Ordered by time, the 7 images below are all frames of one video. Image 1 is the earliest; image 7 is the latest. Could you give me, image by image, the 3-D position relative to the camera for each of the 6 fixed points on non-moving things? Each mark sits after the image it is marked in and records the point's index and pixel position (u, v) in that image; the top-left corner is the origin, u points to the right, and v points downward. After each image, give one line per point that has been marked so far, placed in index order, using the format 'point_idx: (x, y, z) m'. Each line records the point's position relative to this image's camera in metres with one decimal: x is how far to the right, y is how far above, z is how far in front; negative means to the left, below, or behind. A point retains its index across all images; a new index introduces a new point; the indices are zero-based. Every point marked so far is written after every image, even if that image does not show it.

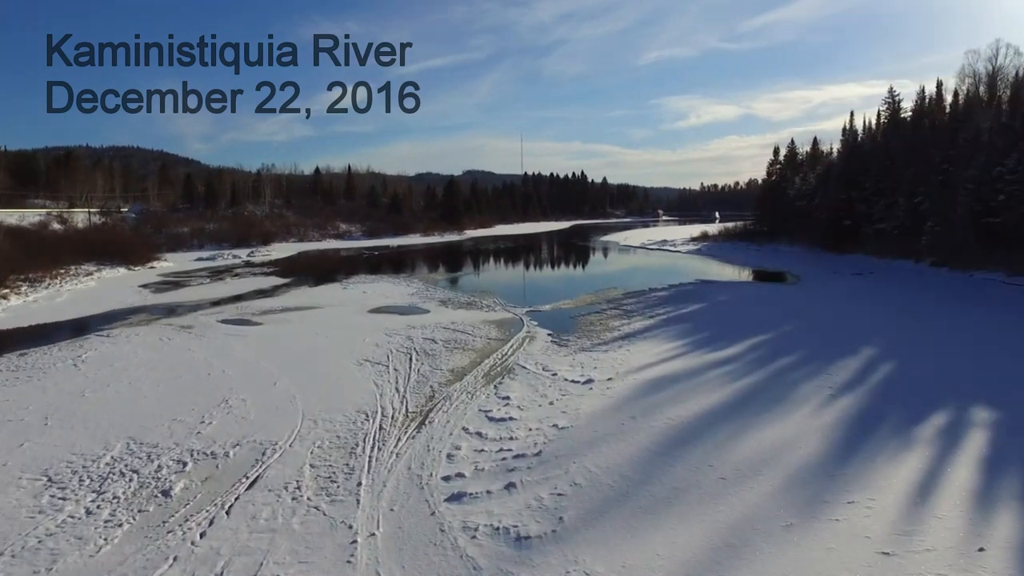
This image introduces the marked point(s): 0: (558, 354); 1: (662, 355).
0: (+0.7, -1.0, +9.1) m
1: (+2.3, -1.0, +9.0) m
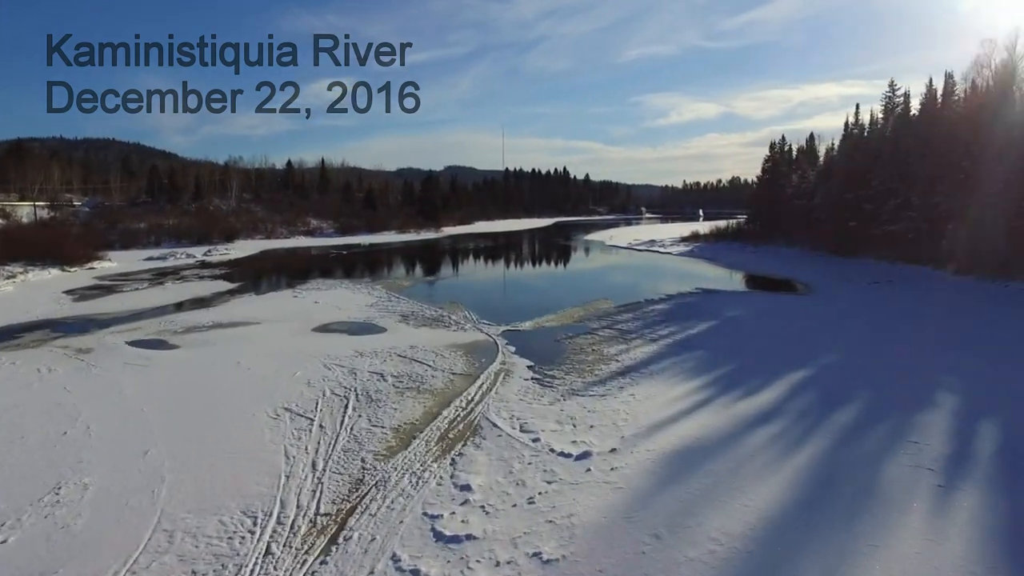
0: (+0.3, -1.3, +7.0) m
1: (+1.9, -1.3, +6.9) m
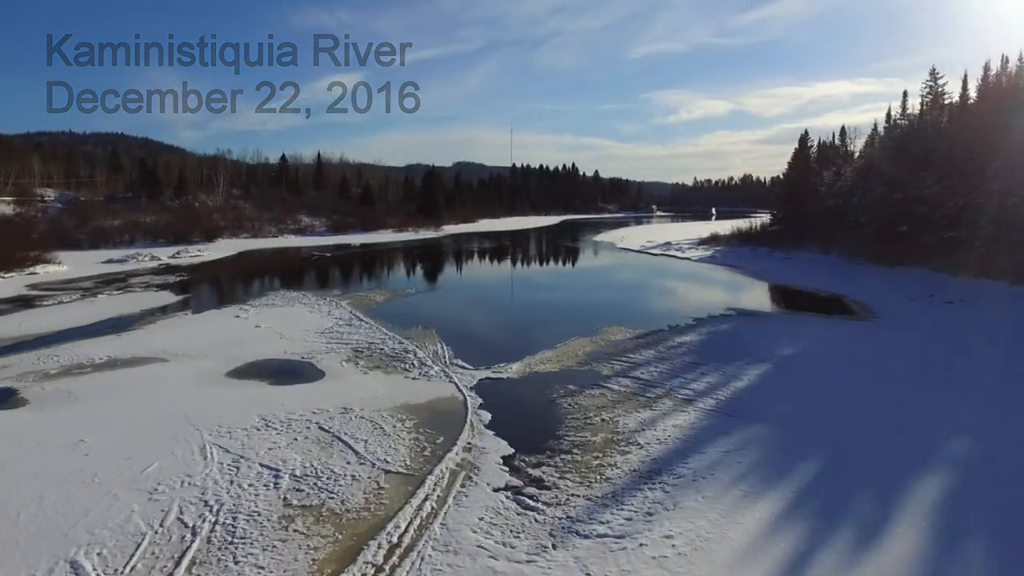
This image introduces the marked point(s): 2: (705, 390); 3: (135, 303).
0: (0.0, -1.8, +4.0) m
1: (+1.6, -1.8, +3.9) m
2: (+2.5, -1.3, +7.6) m
3: (-10.0, -0.4, +15.8) m
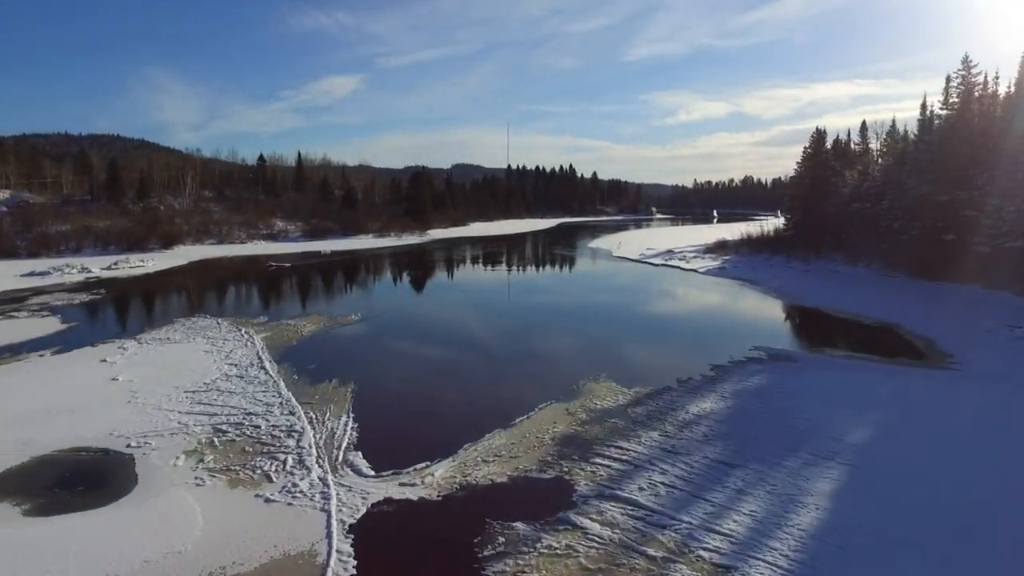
0: (-0.7, -2.3, +0.8) m
1: (+0.9, -2.4, +0.7) m
2: (+1.8, -1.8, +4.4) m
3: (-10.7, -1.0, +12.6) m
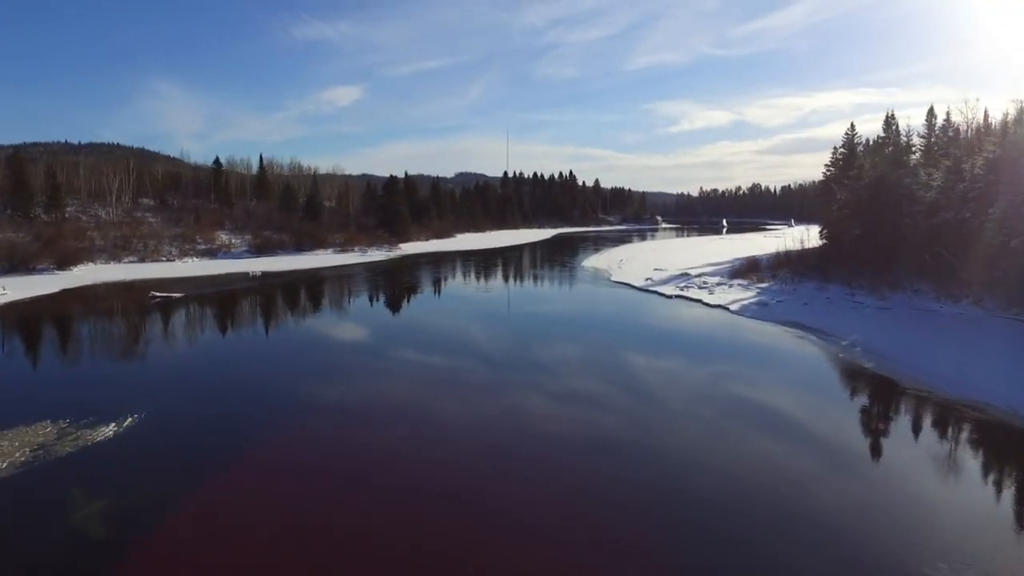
0: (-2.1, -3.2, -5.5) m
1: (-0.5, -3.2, -5.6) m
2: (+0.5, -2.8, -2.0) m
3: (-12.0, -2.0, +6.4) m
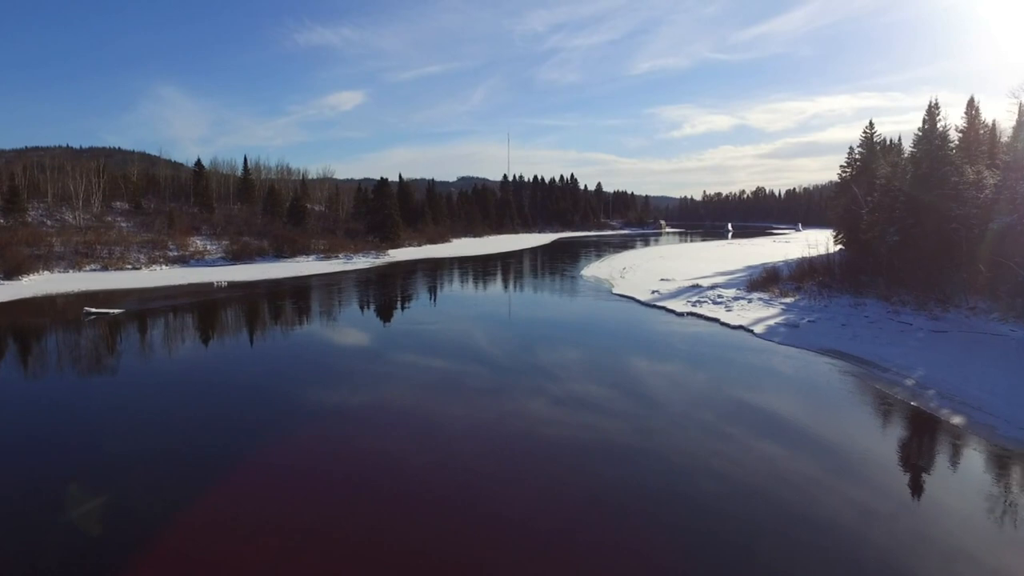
0: (-2.5, -3.5, -8.0) m
1: (-1.0, -3.5, -8.1) m
2: (0.0, -3.0, -4.4) m
3: (-12.4, -2.3, +3.9) m
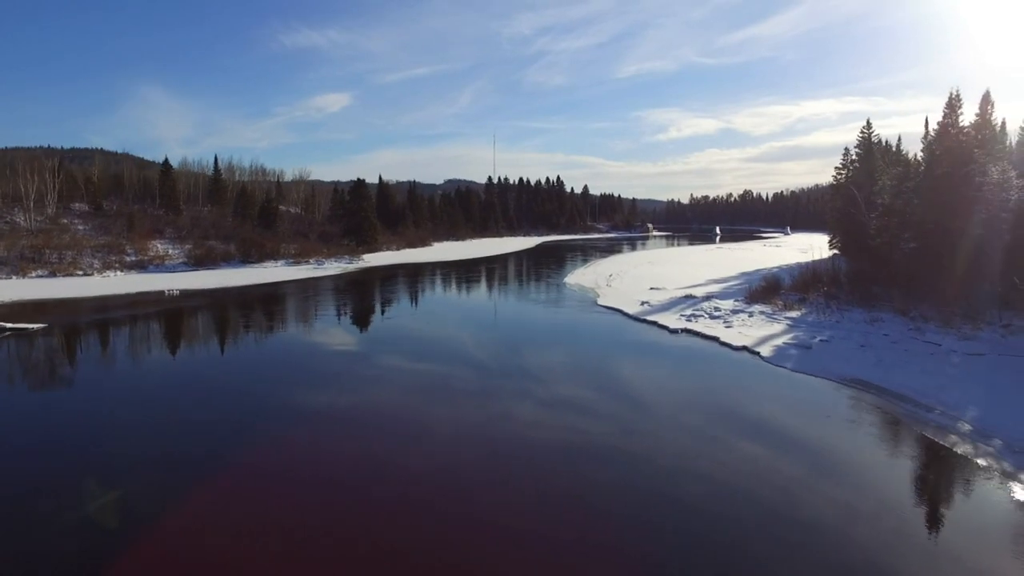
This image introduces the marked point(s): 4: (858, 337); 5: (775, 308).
0: (-2.7, -3.7, -9.9) m
1: (-1.1, -3.7, -10.0) m
2: (-0.2, -3.3, -6.3) m
3: (-12.8, -2.6, +1.8) m
4: (+7.8, -0.9, +13.9) m
5: (+7.5, -0.5, +17.3) m
